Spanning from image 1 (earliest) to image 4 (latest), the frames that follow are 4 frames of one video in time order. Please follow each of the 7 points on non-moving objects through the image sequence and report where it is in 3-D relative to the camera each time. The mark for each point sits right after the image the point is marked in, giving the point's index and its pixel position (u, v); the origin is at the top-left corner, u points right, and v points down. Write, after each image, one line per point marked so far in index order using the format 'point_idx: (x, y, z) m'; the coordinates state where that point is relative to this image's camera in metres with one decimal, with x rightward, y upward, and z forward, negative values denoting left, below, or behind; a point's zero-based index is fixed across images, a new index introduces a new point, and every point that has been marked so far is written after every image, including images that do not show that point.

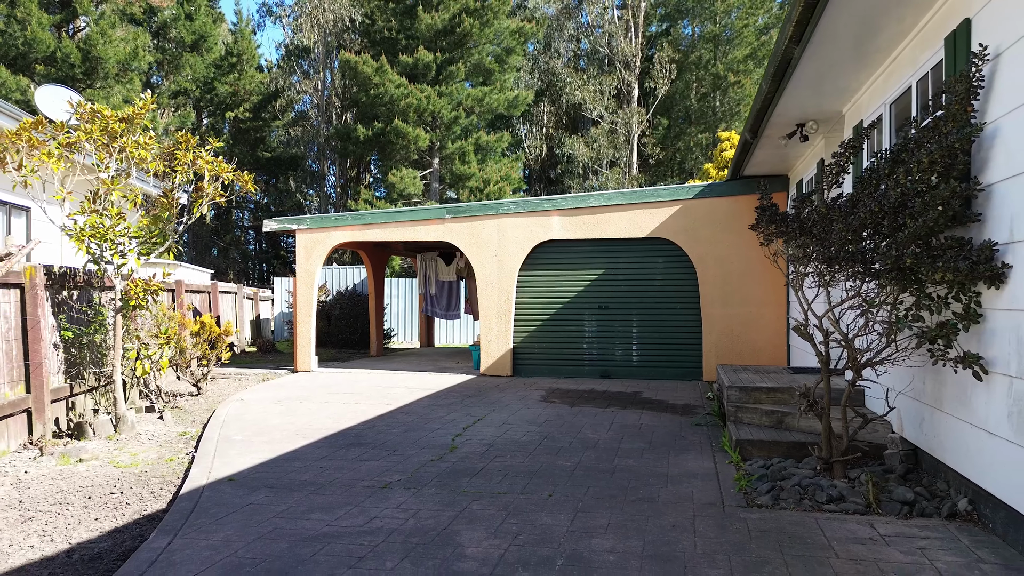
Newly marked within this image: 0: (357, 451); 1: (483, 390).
0: (-1.9, -2.0, +5.4) m
1: (-0.6, -2.1, +8.8) m
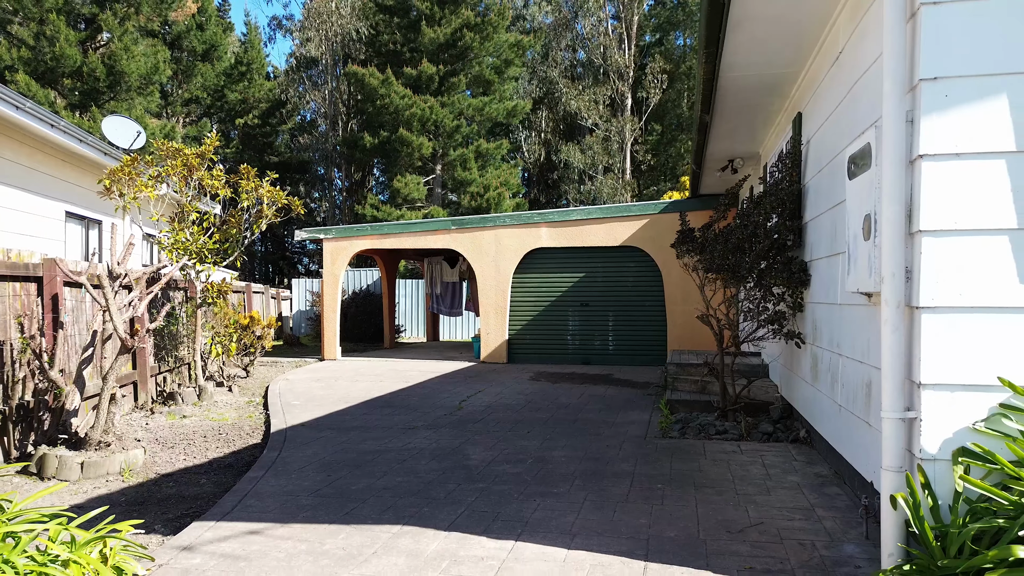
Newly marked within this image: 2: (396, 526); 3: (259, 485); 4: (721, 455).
0: (-2.1, -2.0, +7.3) m
1: (-0.7, -2.1, +10.7) m
2: (-1.0, -2.0, +3.7) m
3: (-2.7, -2.1, +4.6) m
4: (+2.5, -2.0, +5.2) m
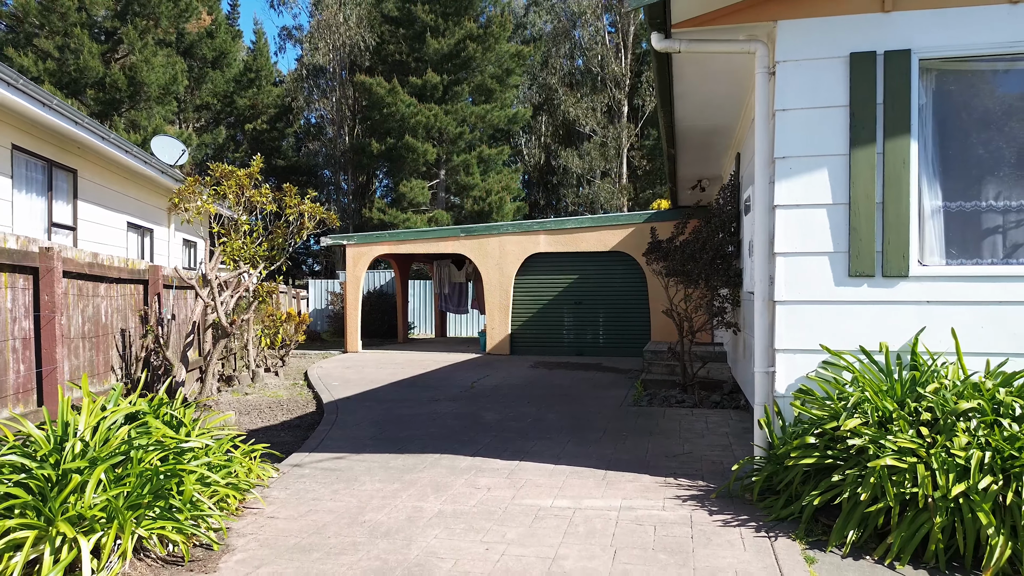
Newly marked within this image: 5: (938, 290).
0: (-2.0, -2.0, +8.9) m
1: (-0.7, -2.1, +12.3) m
2: (-0.9, -2.0, +5.3) m
3: (-2.6, -2.1, +6.2) m
4: (+2.6, -2.0, +6.8) m
5: (+4.0, 0.0, +4.1) m
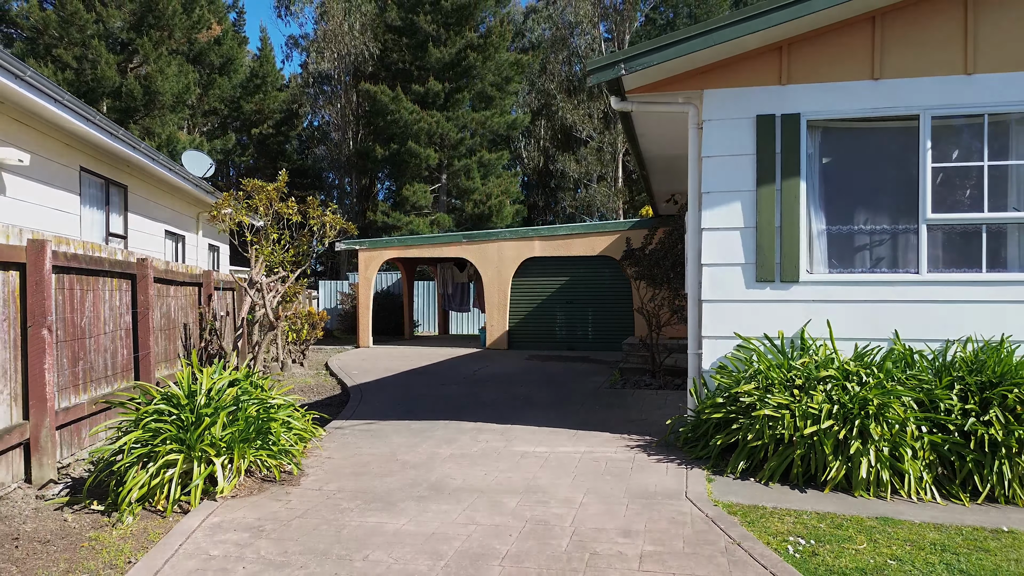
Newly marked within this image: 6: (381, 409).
0: (-2.1, -2.1, +10.3) m
1: (-0.8, -2.1, +13.8) m
2: (-1.0, -2.1, +6.8) m
3: (-2.7, -2.1, +7.7) m
4: (+2.5, -2.0, +8.3) m
5: (+3.9, -0.1, +5.6) m
6: (-2.3, -2.1, +7.6) m
